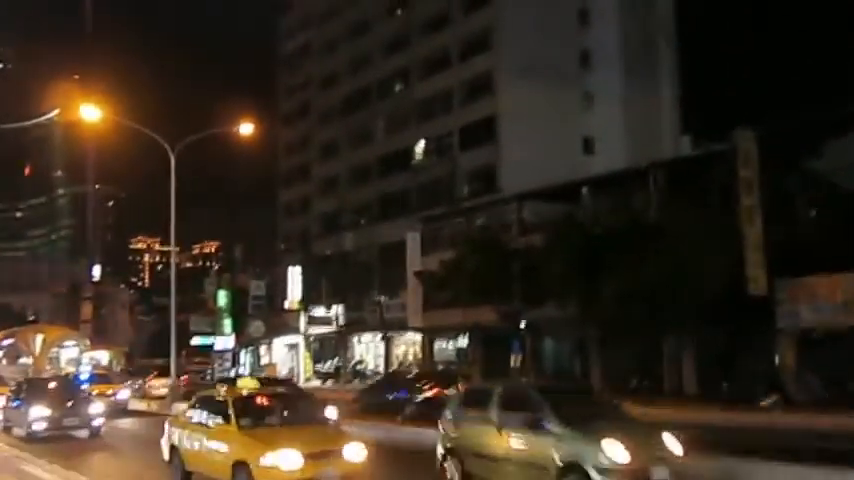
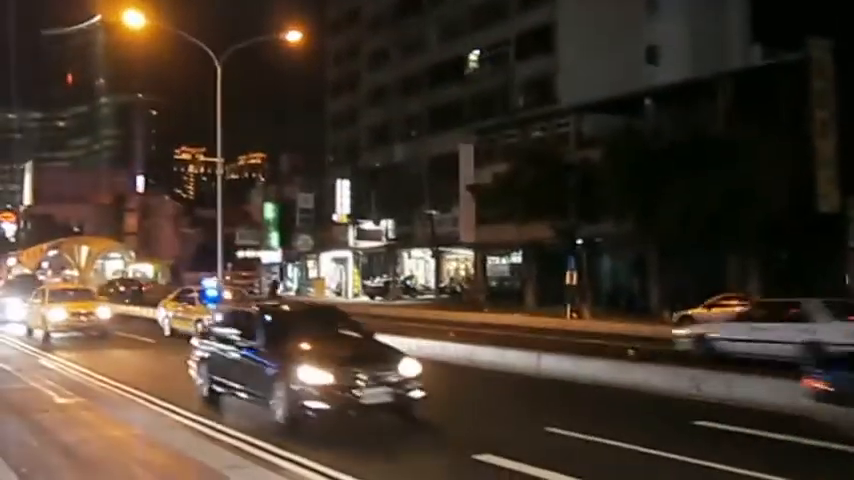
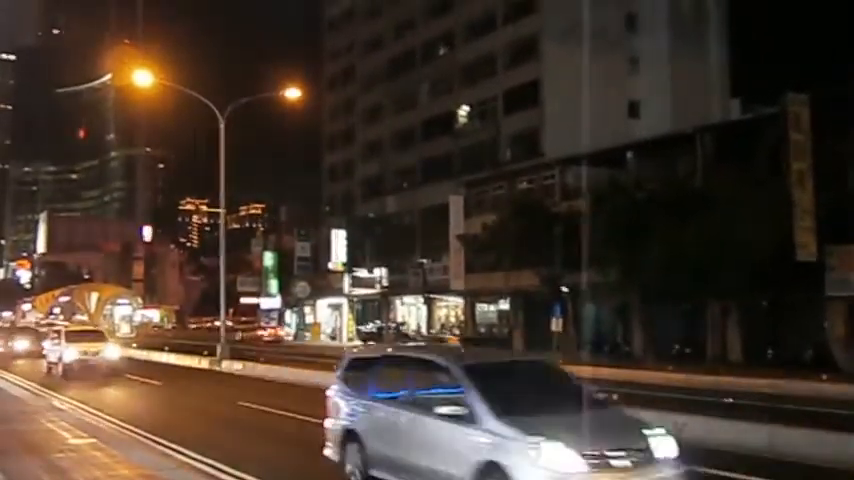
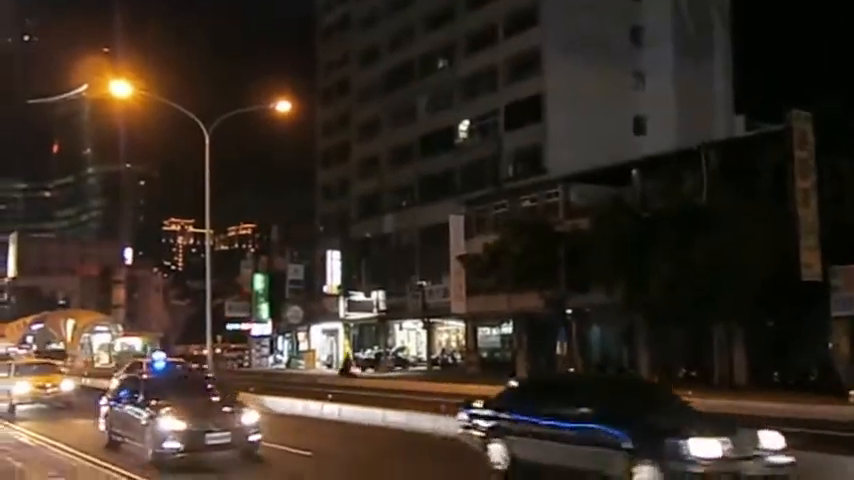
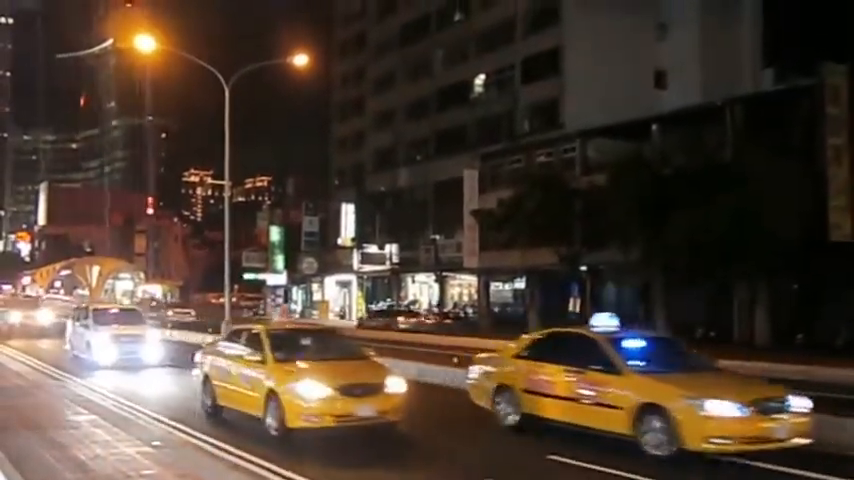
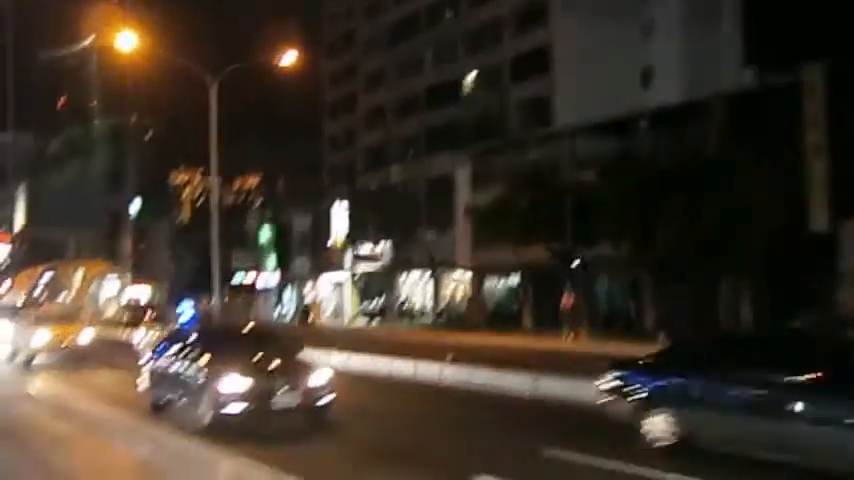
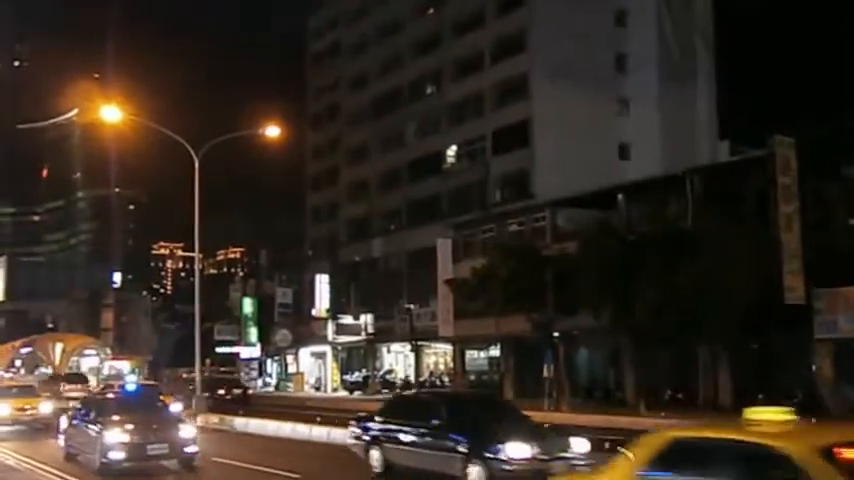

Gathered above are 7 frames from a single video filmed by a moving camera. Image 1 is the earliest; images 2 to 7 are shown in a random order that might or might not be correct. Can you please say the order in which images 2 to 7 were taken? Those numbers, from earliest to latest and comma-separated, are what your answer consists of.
7, 4, 6, 2, 5, 3
